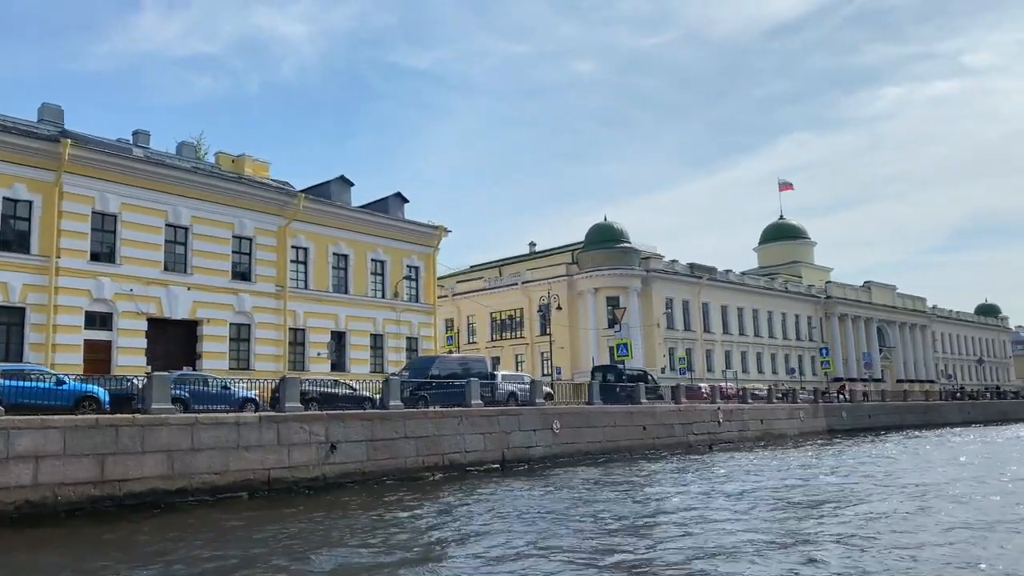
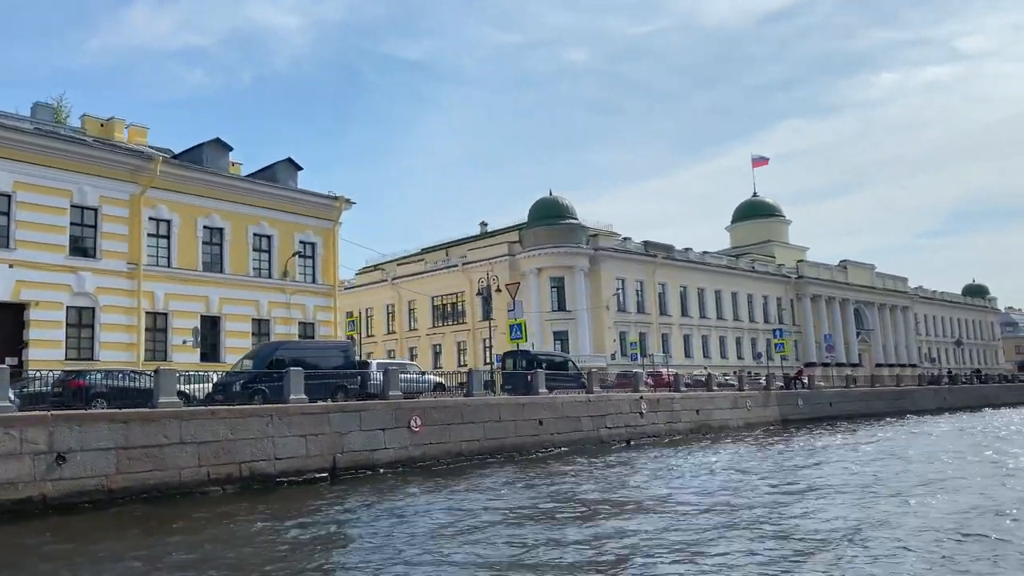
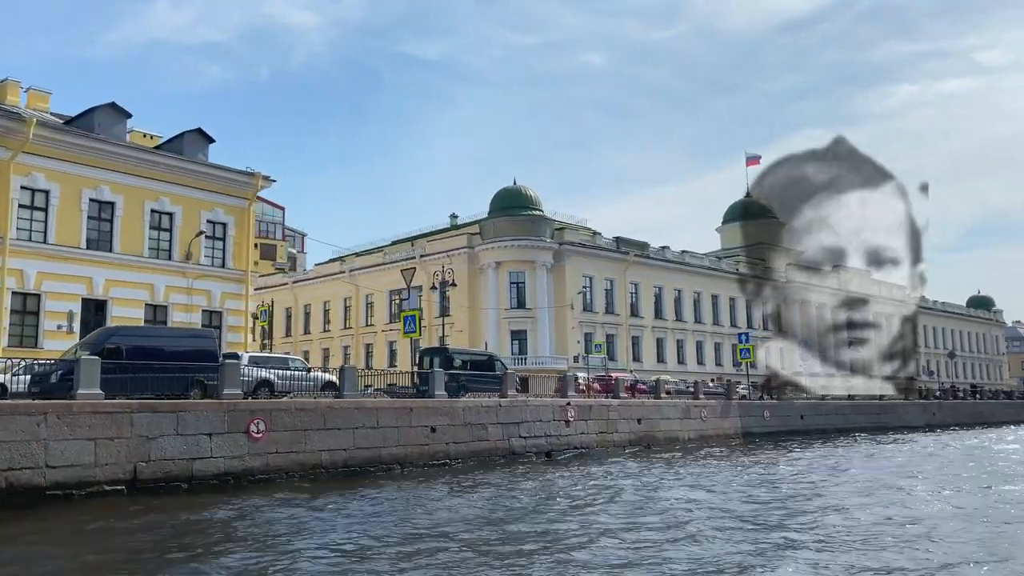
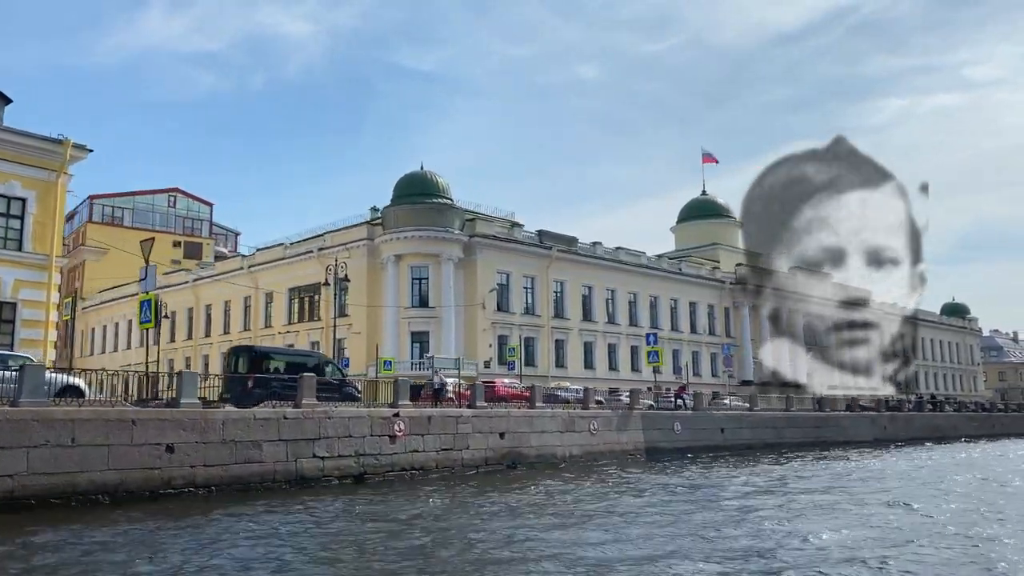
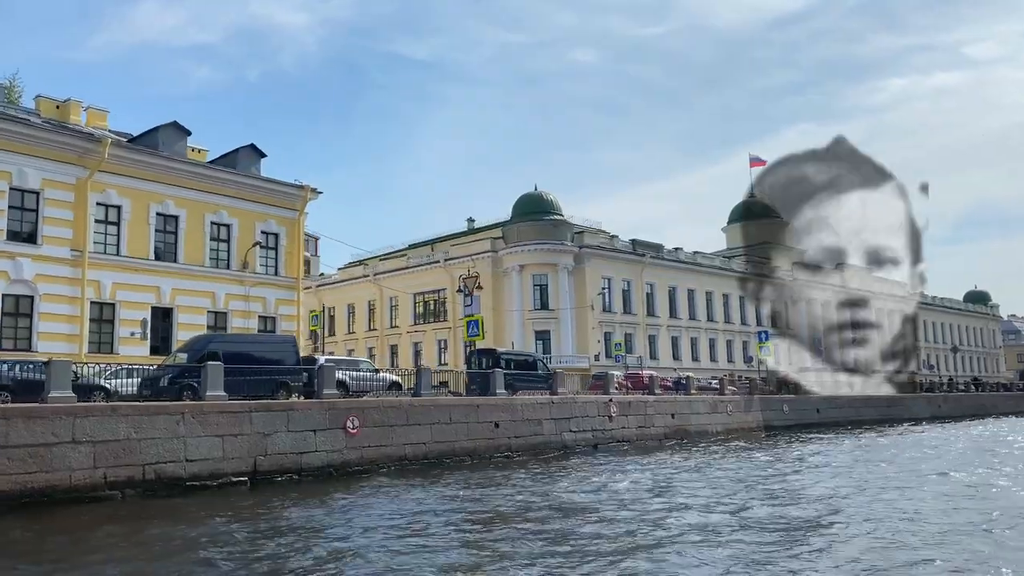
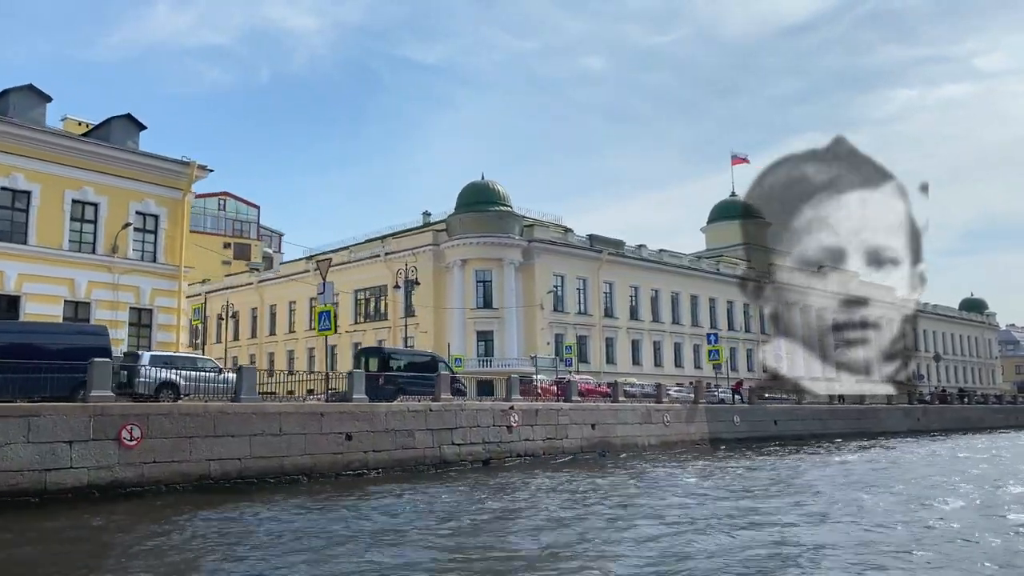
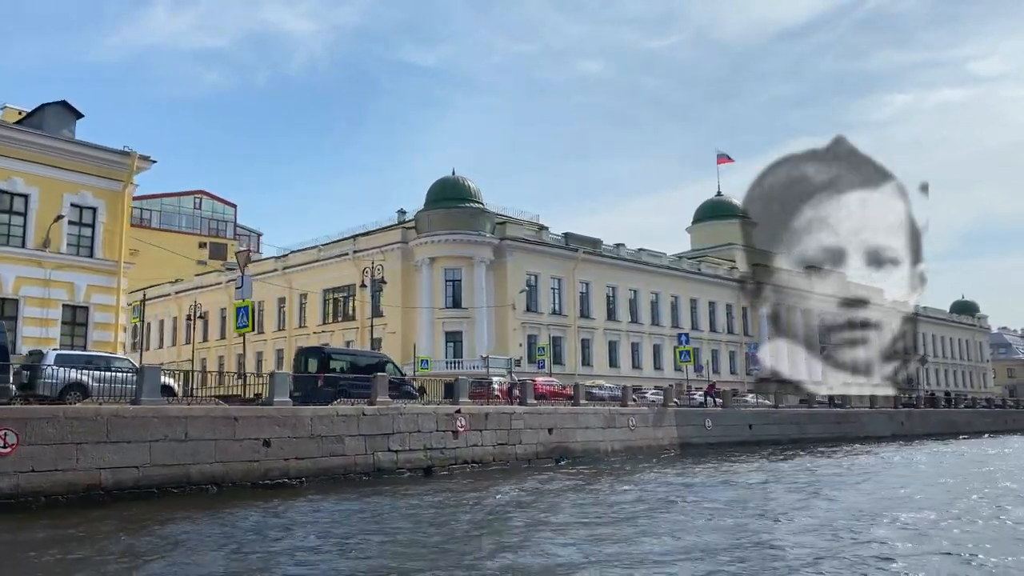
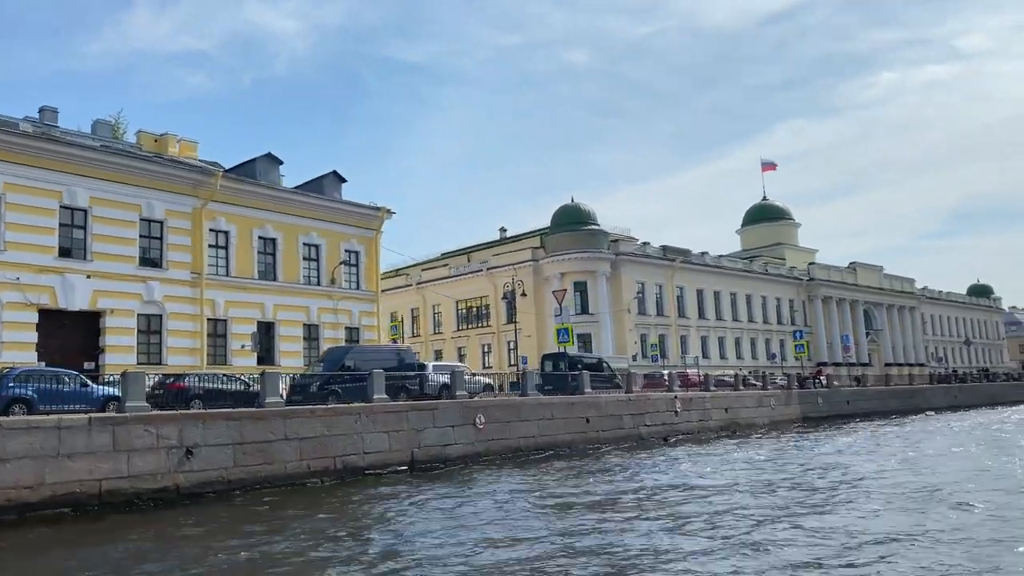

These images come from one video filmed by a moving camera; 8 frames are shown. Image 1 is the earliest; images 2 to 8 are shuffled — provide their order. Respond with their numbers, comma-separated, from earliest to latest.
8, 2, 5, 3, 6, 7, 4
